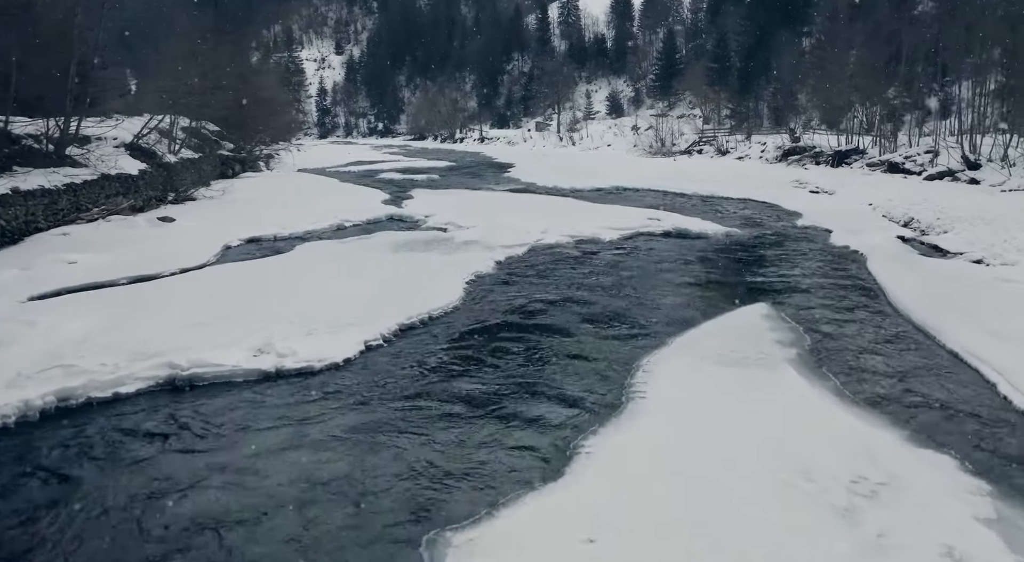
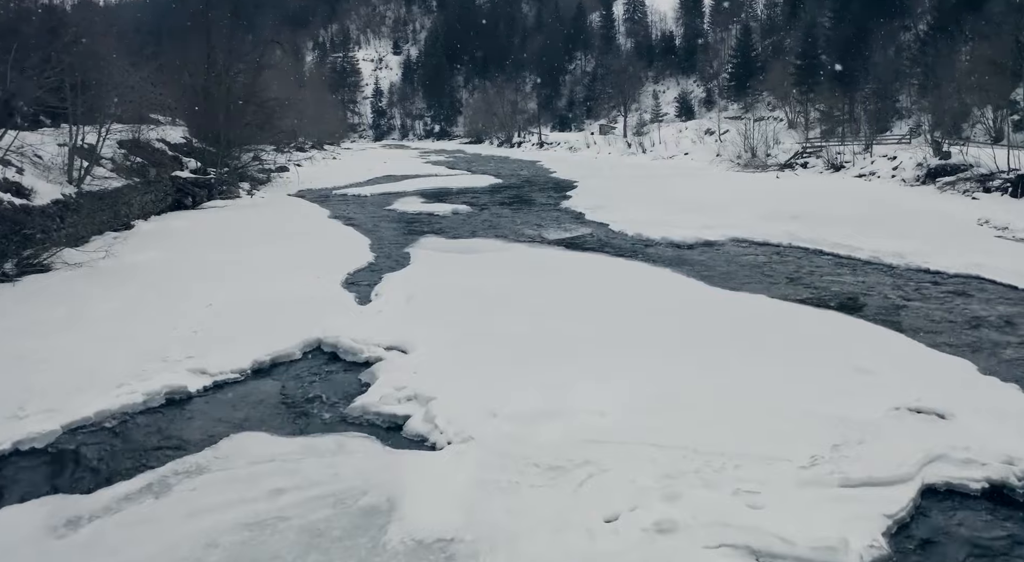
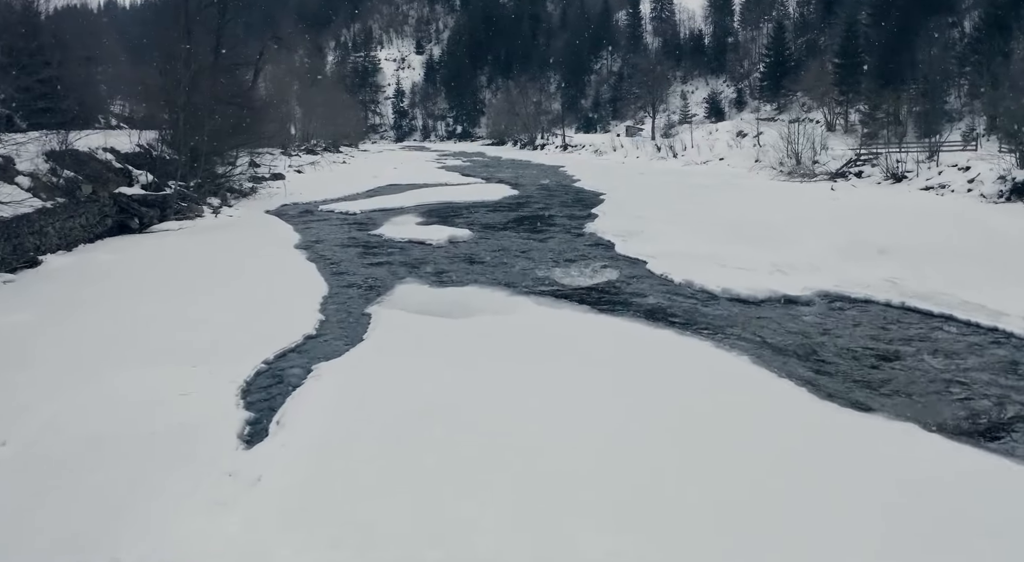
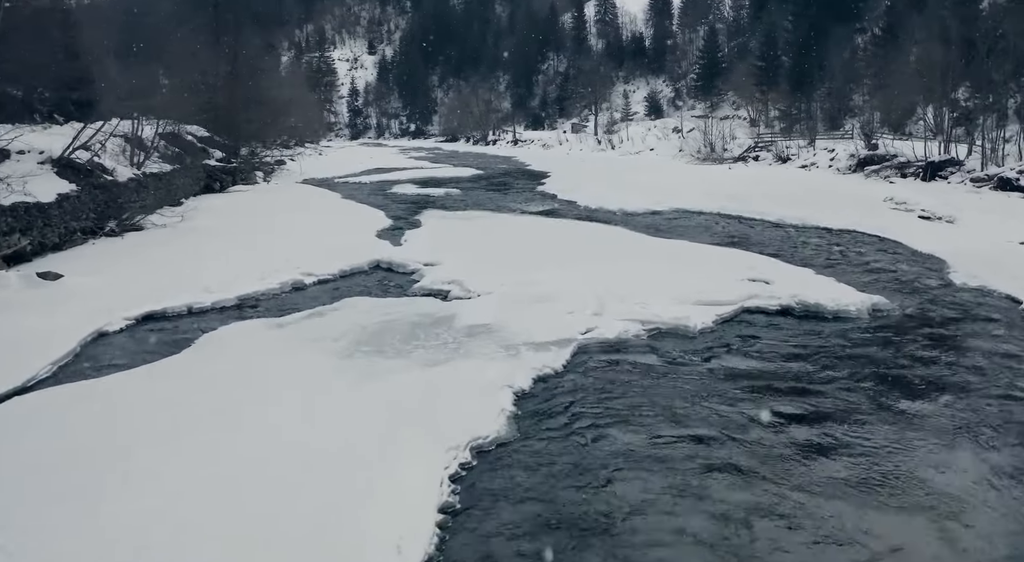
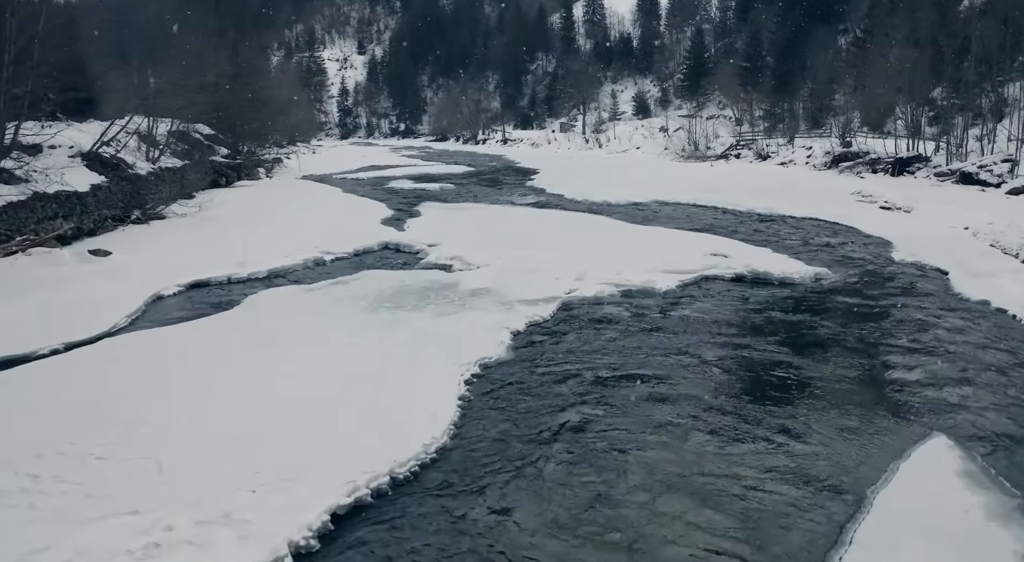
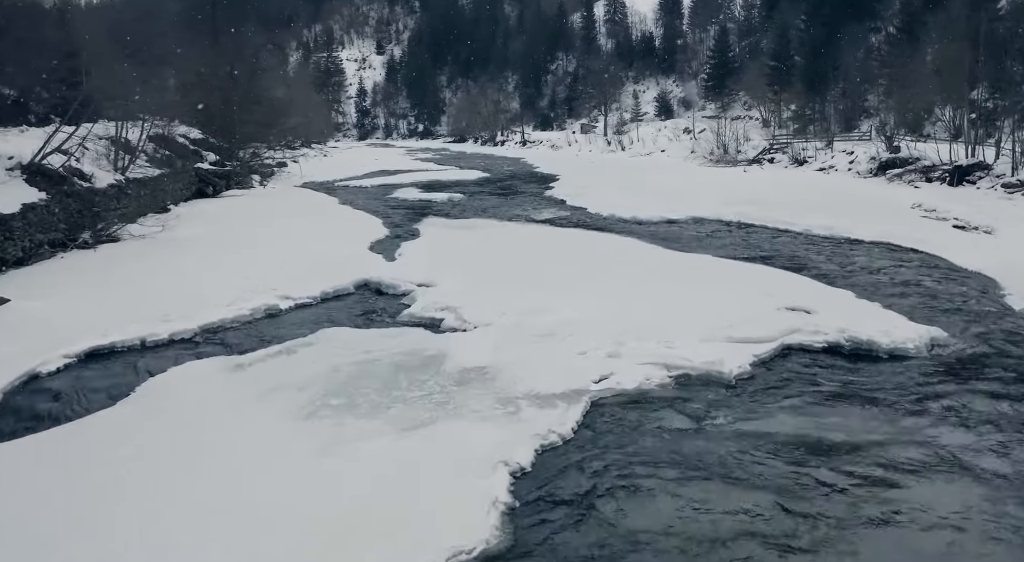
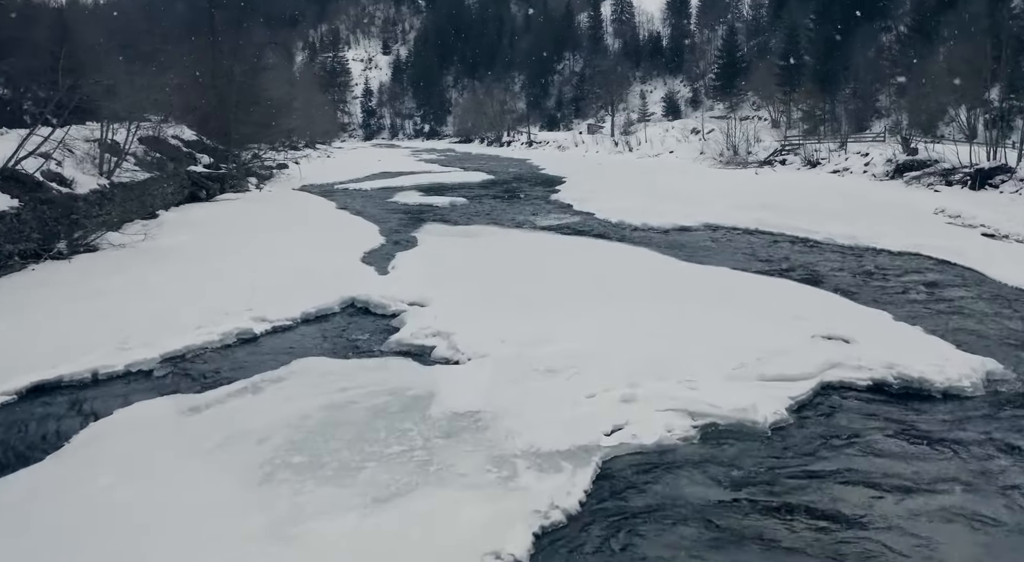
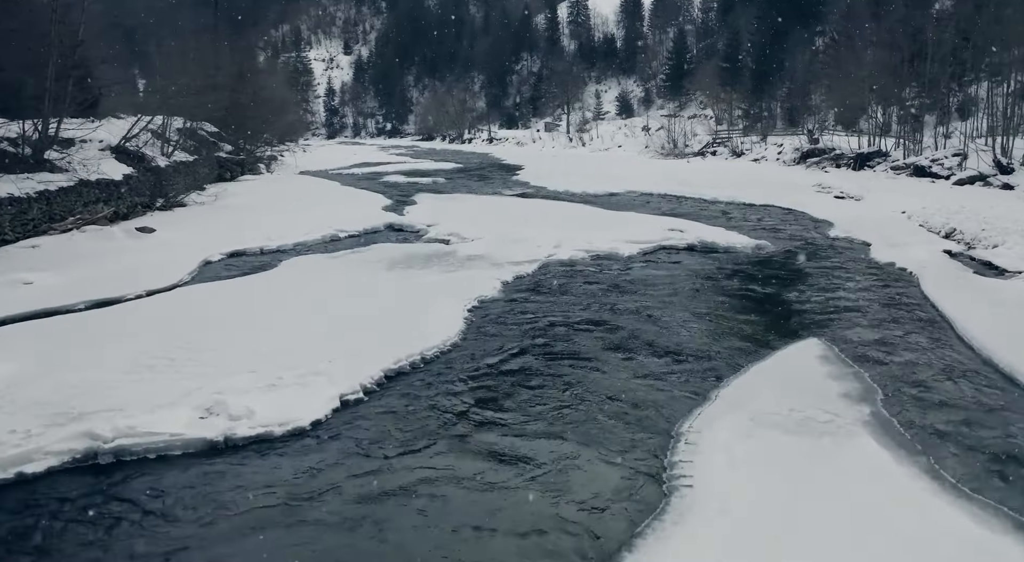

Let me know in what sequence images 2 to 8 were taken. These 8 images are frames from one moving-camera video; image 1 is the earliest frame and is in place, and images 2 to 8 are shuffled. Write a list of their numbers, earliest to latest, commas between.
8, 5, 4, 6, 7, 2, 3
